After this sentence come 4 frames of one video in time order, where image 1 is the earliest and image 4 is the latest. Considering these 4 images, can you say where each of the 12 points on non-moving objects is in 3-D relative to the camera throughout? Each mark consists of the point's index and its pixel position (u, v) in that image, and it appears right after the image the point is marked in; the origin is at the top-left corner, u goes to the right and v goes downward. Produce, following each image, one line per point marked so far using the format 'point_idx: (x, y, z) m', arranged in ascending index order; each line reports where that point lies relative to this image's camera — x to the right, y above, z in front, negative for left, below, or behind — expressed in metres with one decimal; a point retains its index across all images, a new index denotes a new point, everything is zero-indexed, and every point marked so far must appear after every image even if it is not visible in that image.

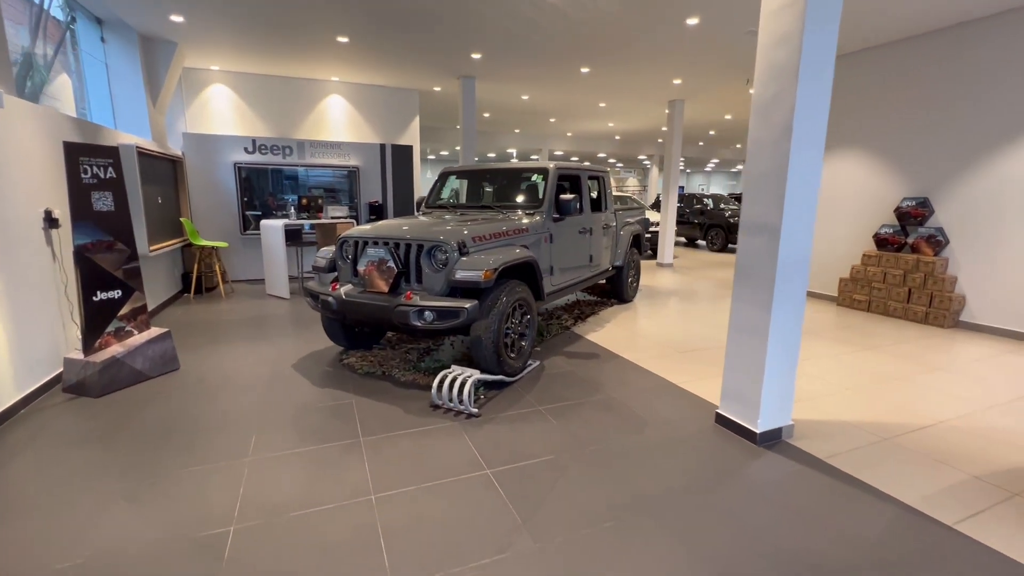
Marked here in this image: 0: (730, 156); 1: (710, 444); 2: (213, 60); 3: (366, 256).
0: (+8.3, +5.1, +18.2) m
1: (+1.2, -0.9, +2.8) m
2: (-4.5, +3.4, +7.0) m
3: (-1.1, +0.2, +3.6) m
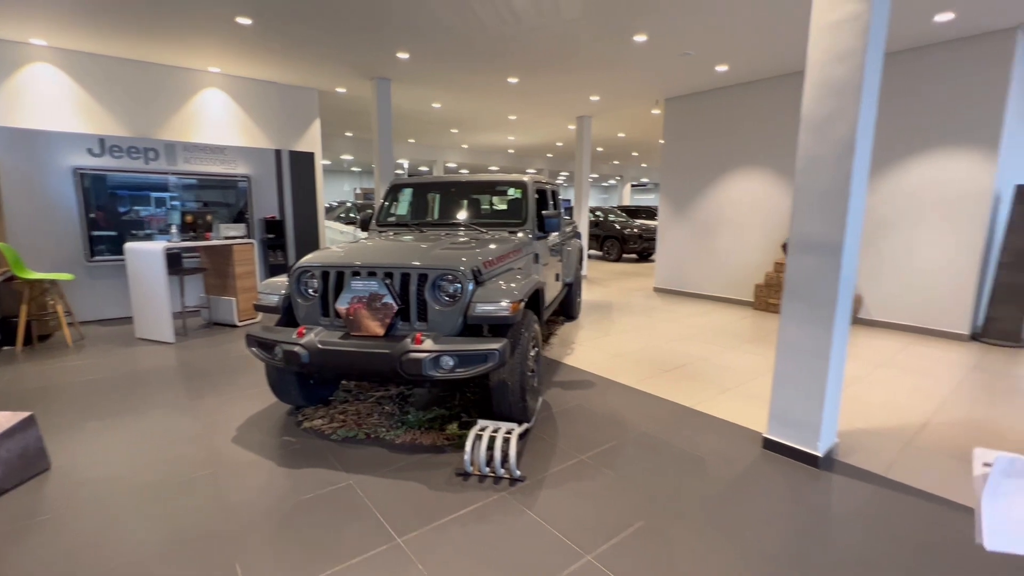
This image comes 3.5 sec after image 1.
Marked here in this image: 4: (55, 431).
0: (+3.9, +4.8, +19.5) m
1: (+1.5, -1.0, +2.6) m
2: (-5.3, +2.9, +5.3) m
3: (-1.0, 0.0, +2.8) m
4: (-3.0, -0.9, +3.1) m
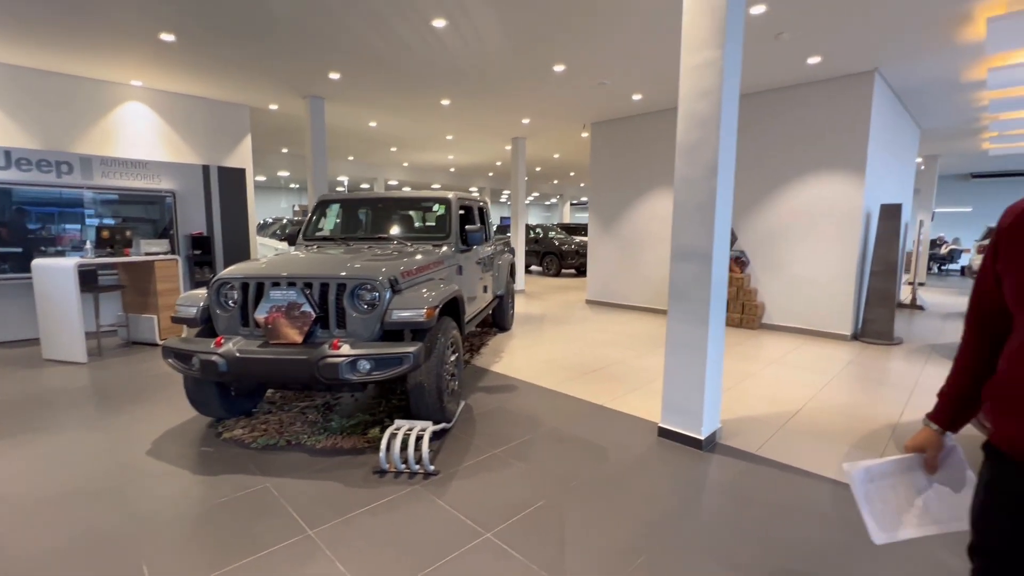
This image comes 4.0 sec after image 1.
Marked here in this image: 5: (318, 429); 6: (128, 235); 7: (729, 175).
0: (+1.5, +4.2, +20.2) m
1: (+1.0, -1.1, +3.0) m
2: (-6.1, +2.6, +5.0) m
3: (-1.5, -0.1, +2.9) m
4: (-3.5, -1.0, +2.9) m
5: (-1.3, -1.0, +3.2) m
6: (-5.0, +0.7, +6.1) m
7: (+1.3, +0.7, +2.9) m
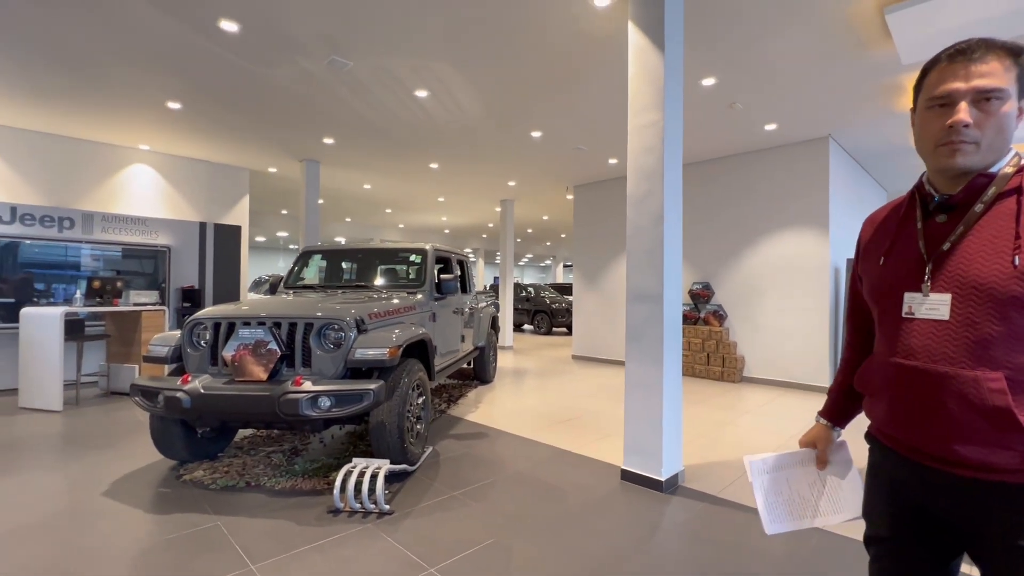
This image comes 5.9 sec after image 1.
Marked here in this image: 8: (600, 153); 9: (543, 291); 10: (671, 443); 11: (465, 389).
0: (+1.2, +1.6, +20.7) m
1: (+0.7, -1.3, +3.0) m
2: (-6.4, +2.1, +5.5) m
3: (-1.8, -0.3, +3.0) m
4: (-3.8, -1.3, +2.9) m
5: (-1.6, -1.3, +3.2) m
6: (-5.2, 0.0, +6.3) m
7: (+1.1, +0.4, +3.1) m
8: (+1.3, +2.0, +6.9) m
9: (+0.9, -0.1, +14.6) m
10: (+1.0, -1.0, +3.1) m
11: (-0.6, -1.3, +6.2) m
